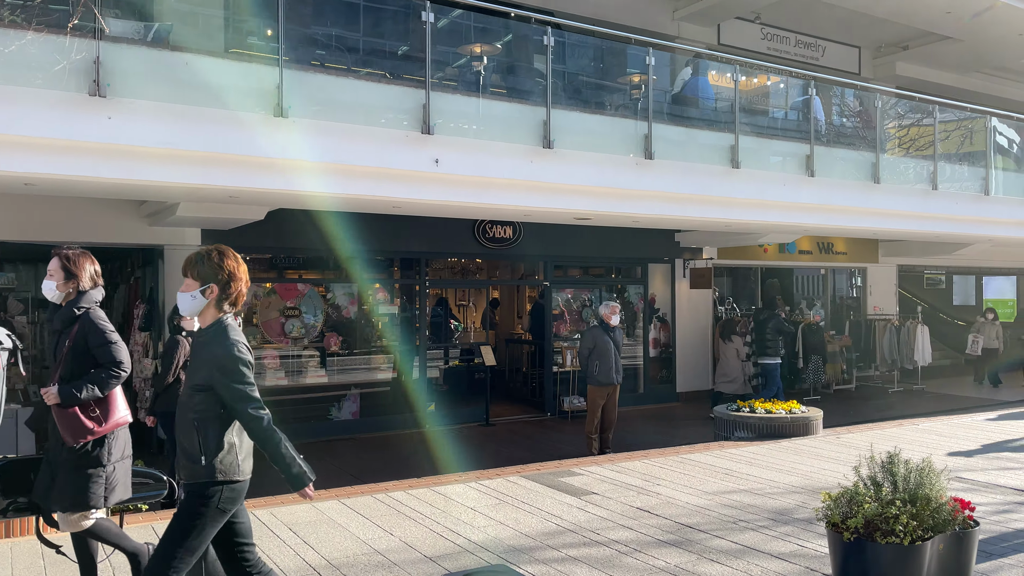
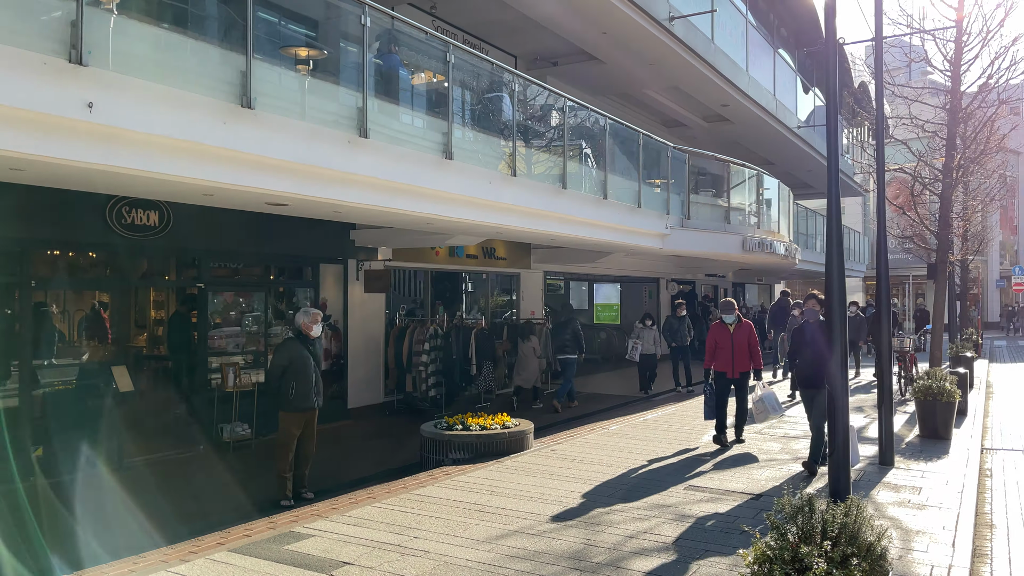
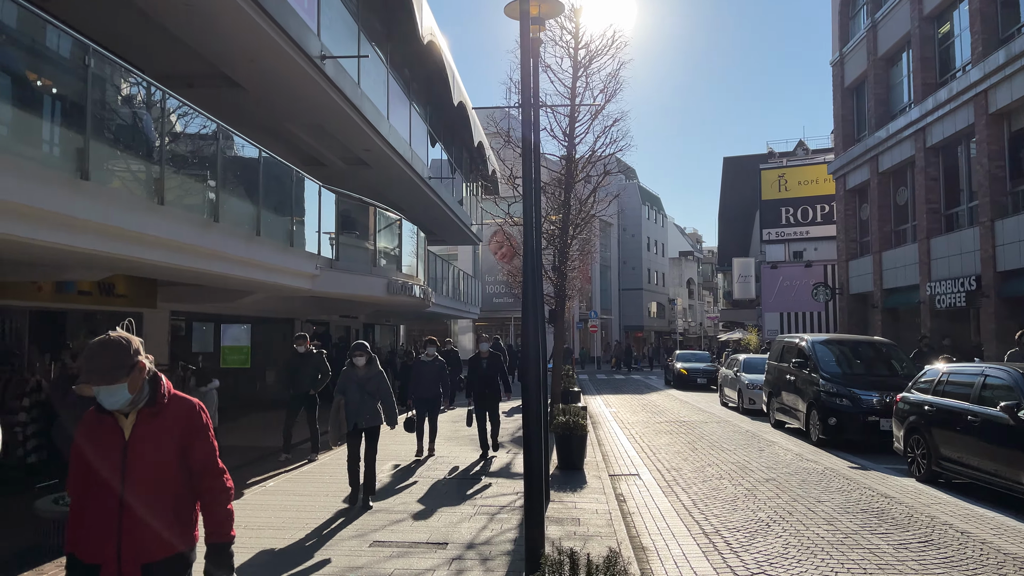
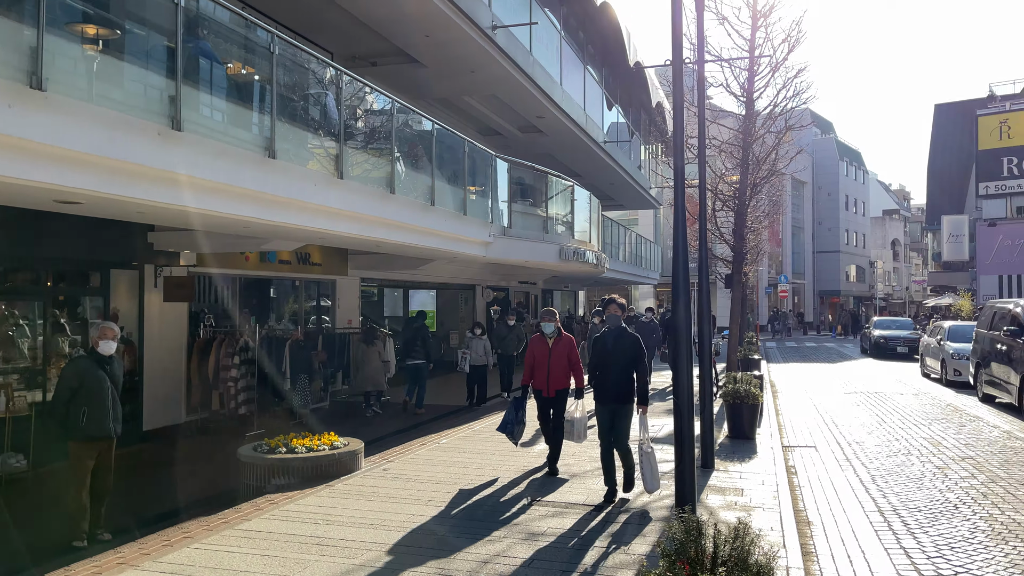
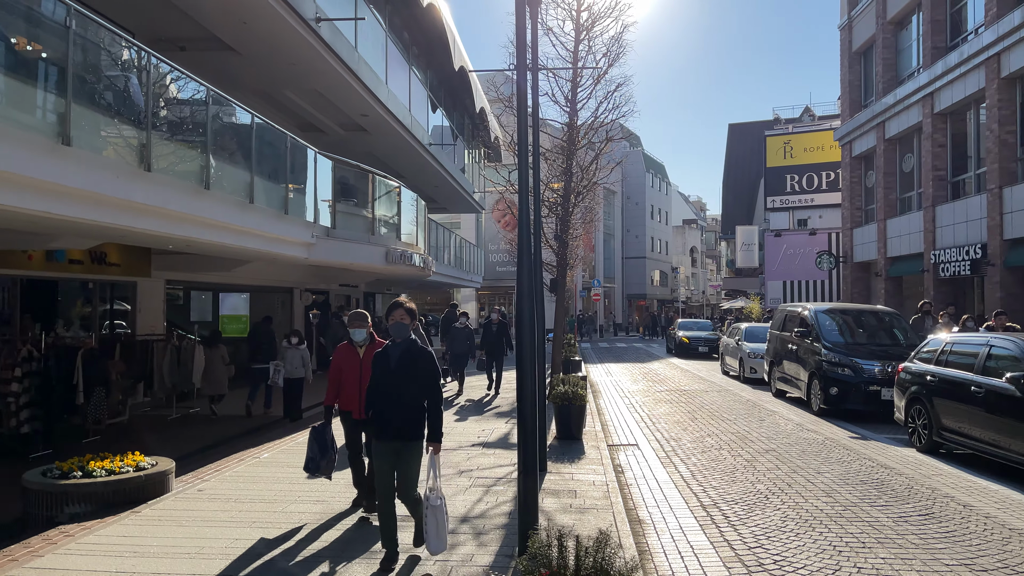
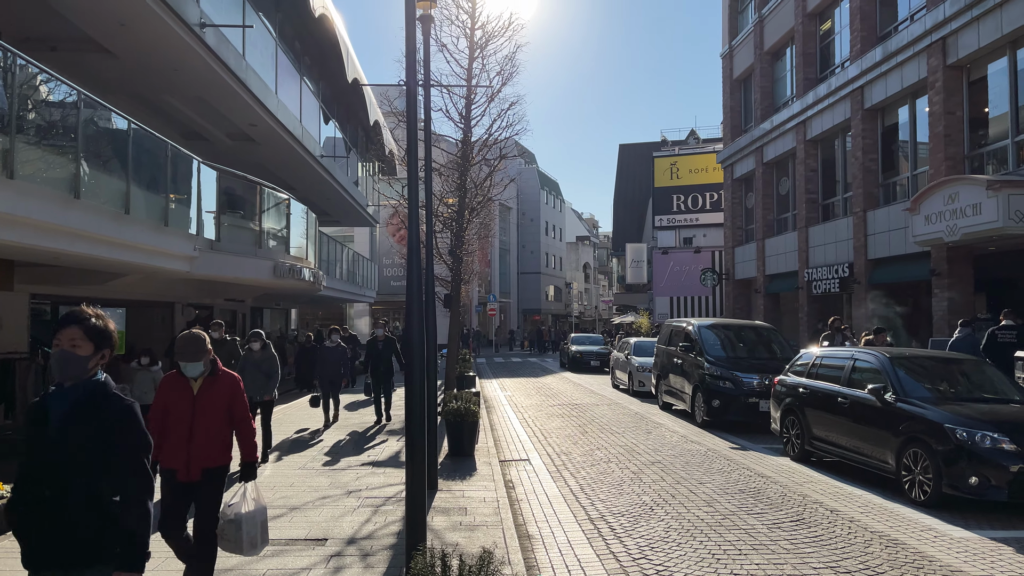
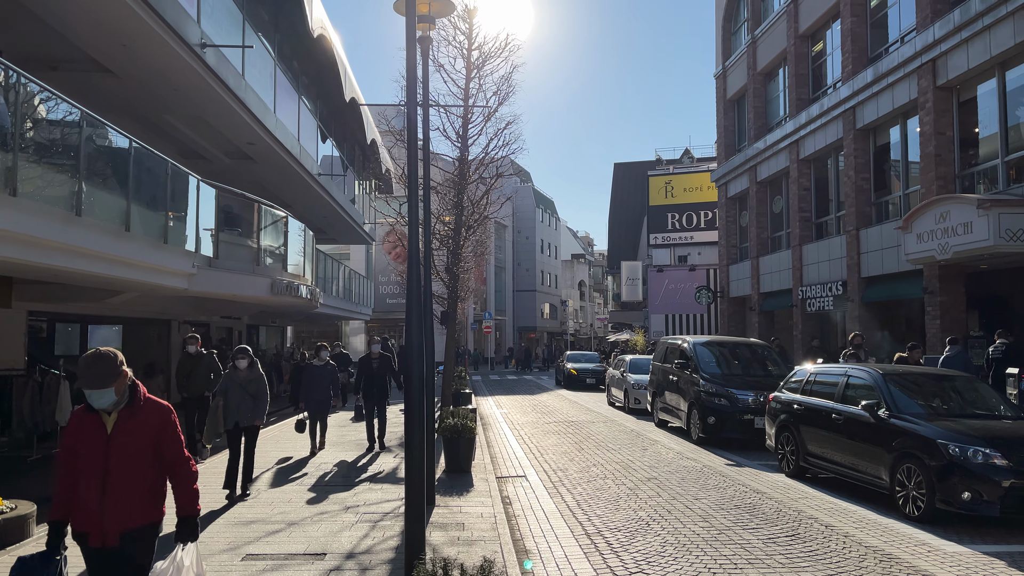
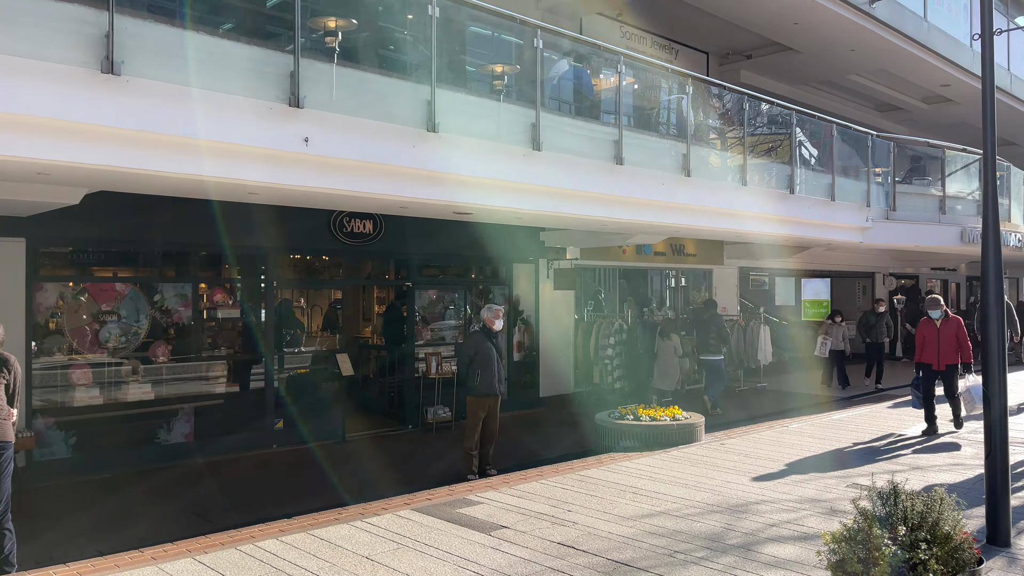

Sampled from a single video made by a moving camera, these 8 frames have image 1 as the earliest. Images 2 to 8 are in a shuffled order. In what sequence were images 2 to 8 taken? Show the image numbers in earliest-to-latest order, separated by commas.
8, 2, 4, 5, 6, 7, 3
